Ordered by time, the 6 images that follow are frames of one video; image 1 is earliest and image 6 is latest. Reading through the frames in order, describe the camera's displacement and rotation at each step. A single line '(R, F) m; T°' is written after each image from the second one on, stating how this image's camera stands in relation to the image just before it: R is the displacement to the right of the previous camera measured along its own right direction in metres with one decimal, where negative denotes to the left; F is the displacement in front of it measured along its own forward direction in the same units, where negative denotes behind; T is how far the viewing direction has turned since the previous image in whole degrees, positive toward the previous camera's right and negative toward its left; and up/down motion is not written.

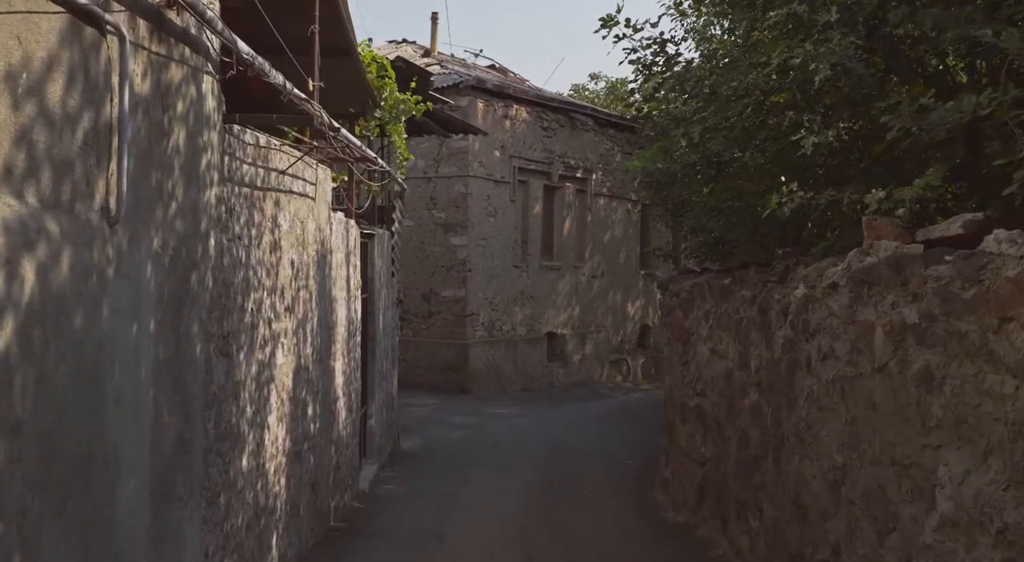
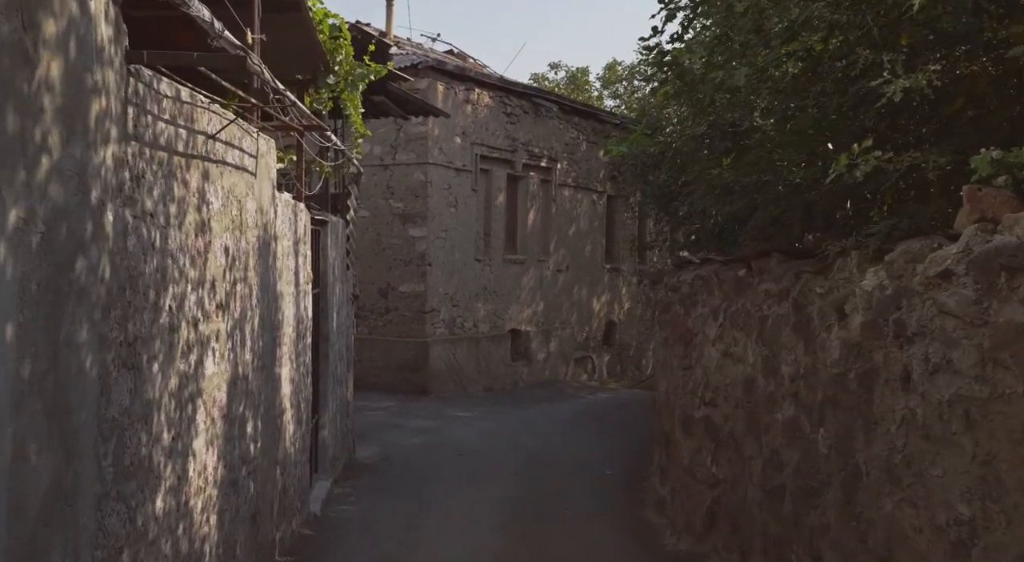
(-0.1, +1.1) m; +2°
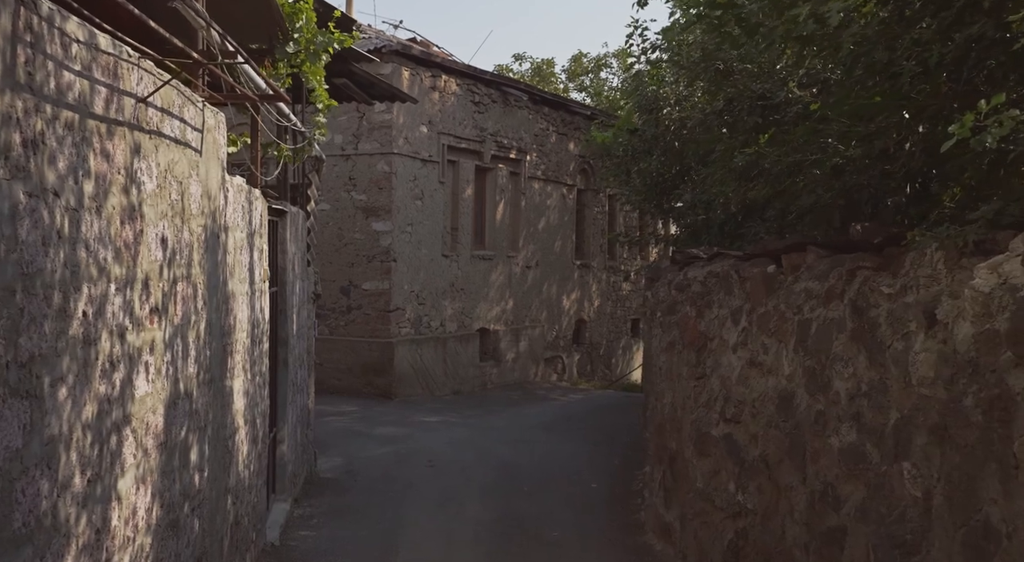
(-0.2, +0.9) m; +2°
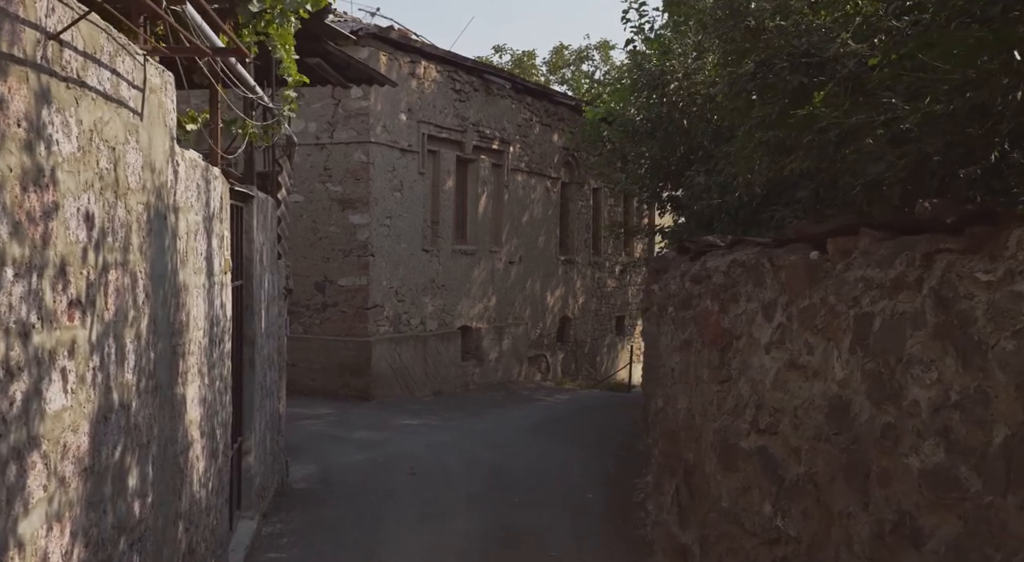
(-0.1, +0.8) m; +1°
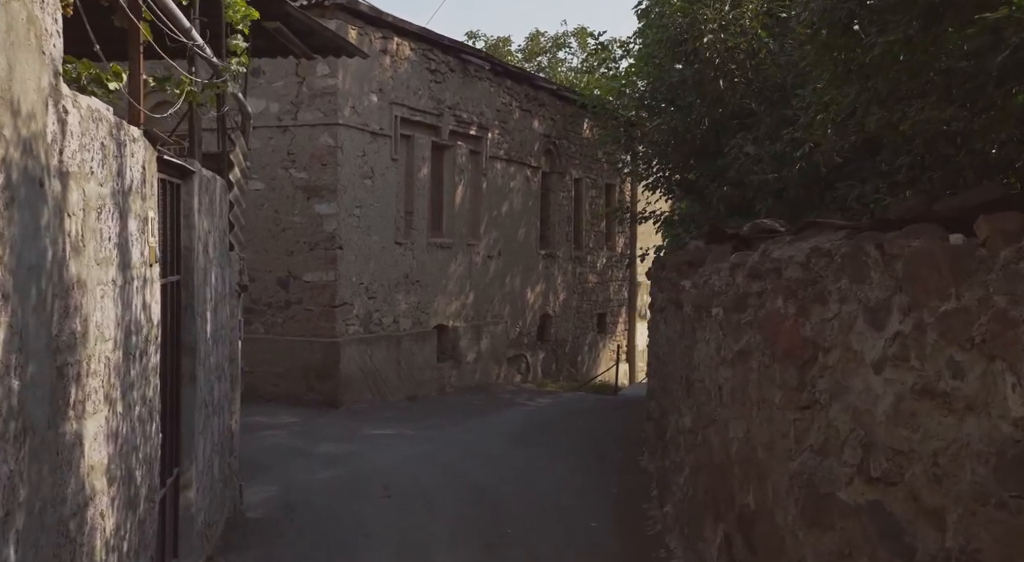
(-0.2, +1.4) m; +2°
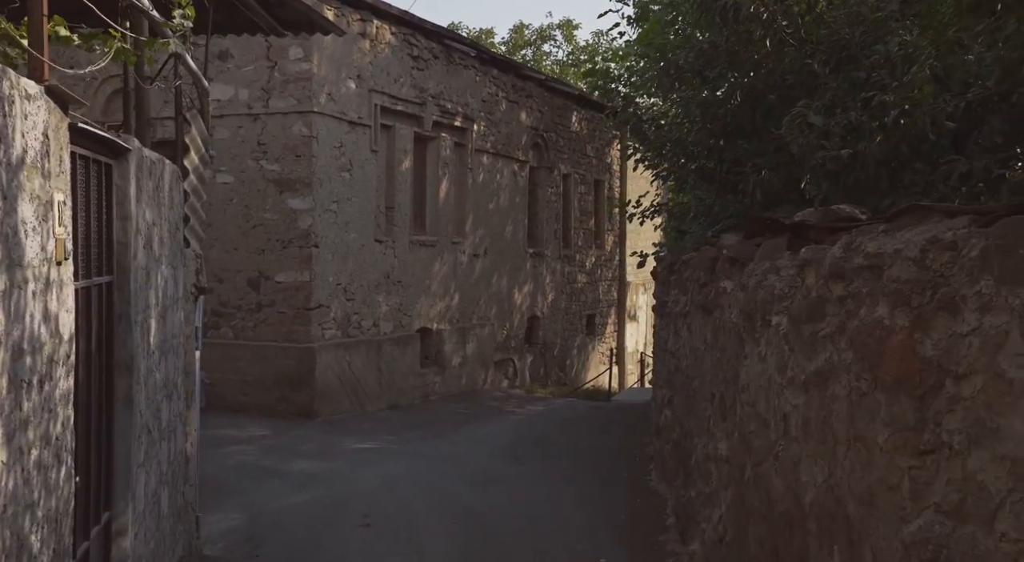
(-0.1, +1.1) m; +1°
